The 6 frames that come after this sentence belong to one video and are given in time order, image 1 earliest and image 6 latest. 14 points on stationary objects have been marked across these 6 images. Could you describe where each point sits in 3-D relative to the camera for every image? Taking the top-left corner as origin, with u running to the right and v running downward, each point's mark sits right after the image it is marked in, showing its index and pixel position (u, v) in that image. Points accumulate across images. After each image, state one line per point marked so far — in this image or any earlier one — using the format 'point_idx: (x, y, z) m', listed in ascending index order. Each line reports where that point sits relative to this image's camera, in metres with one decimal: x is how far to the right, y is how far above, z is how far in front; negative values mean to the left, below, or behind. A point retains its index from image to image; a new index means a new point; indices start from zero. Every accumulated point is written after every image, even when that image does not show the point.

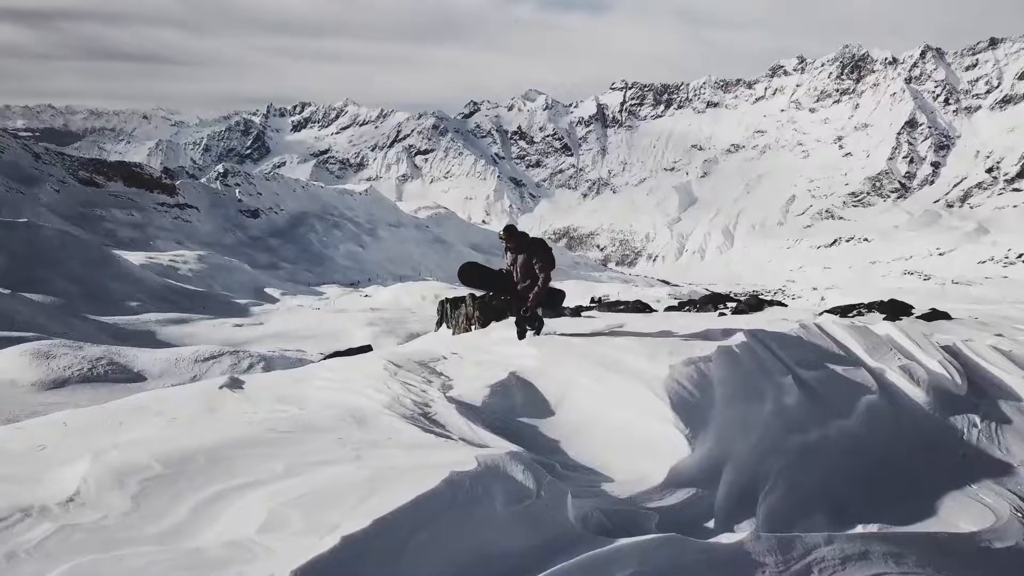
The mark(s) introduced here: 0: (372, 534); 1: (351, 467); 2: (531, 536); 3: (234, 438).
0: (-0.7, -1.2, +3.9) m
1: (-1.0, -1.1, +4.7) m
2: (+0.1, -1.4, +4.5) m
3: (-1.8, -1.0, +5.1) m
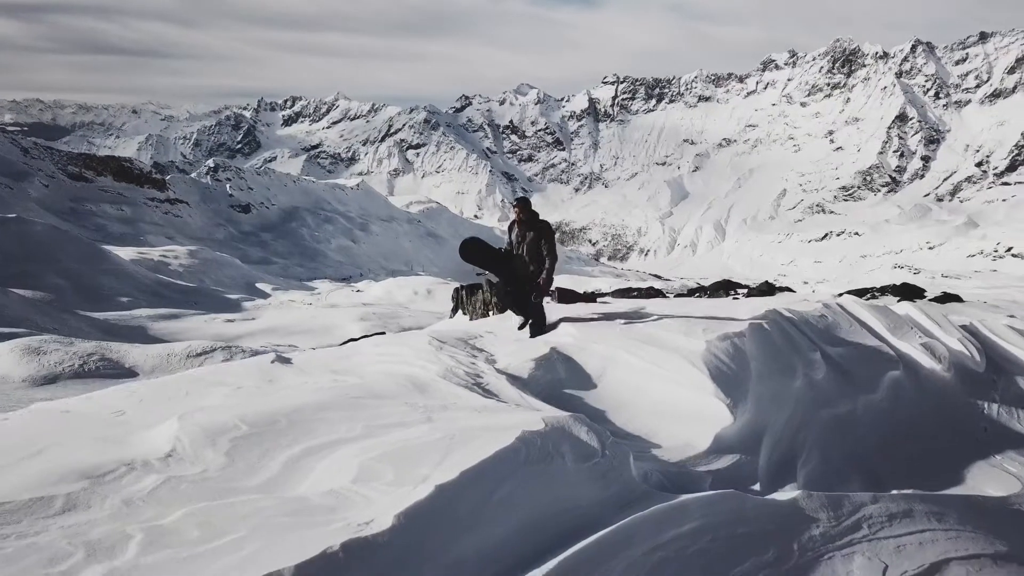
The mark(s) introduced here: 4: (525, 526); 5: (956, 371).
0: (-0.3, -1.0, +4.1) m
1: (-0.6, -0.9, +4.9) m
2: (+0.5, -1.2, +4.8) m
3: (-1.4, -0.8, +5.3) m
4: (0.0, -1.3, +4.1) m
5: (+5.2, -1.0, +9.2) m
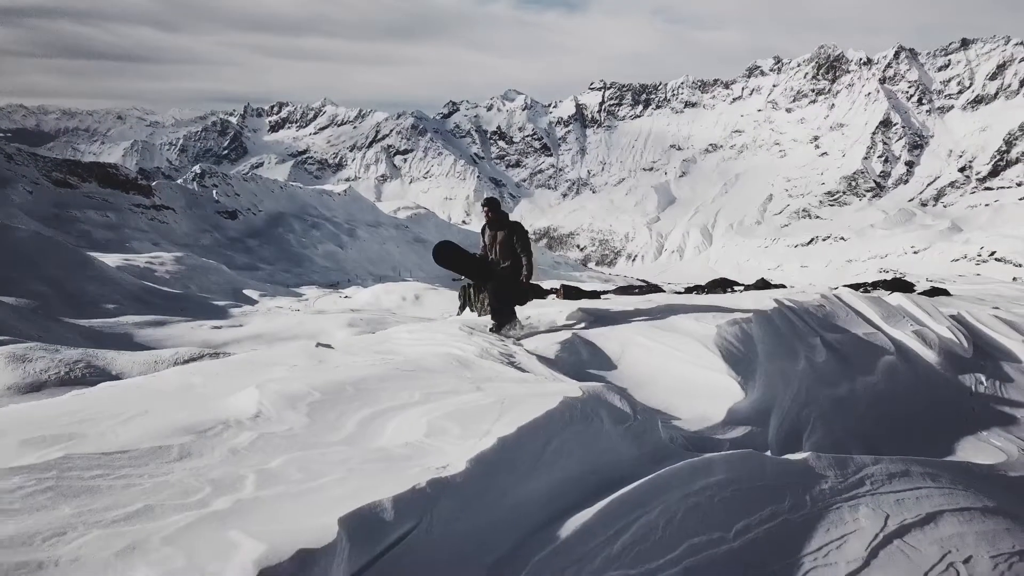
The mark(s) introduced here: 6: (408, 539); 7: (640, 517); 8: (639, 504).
0: (0.0, -0.9, +4.6) m
1: (-0.3, -0.8, +5.5) m
2: (+0.8, -1.1, +5.3) m
3: (-1.1, -0.7, +5.8) m
4: (+0.3, -1.2, +4.7) m
5: (+5.4, -0.8, +9.8) m
6: (-0.5, -1.2, +3.7) m
7: (+0.8, -1.3, +4.6) m
8: (+0.7, -1.3, +4.7) m
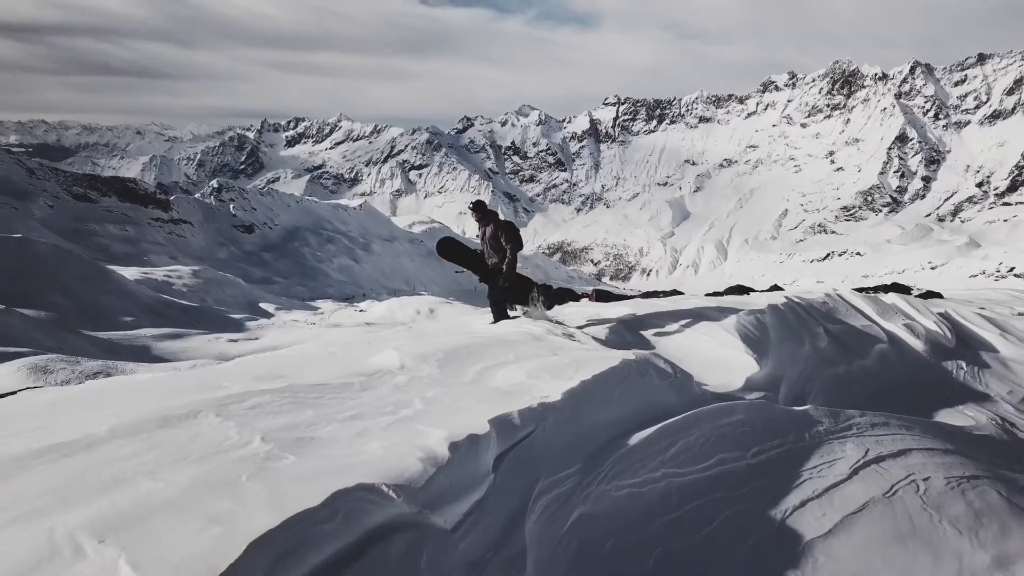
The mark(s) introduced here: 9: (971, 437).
0: (+0.6, -0.8, +6.4) m
1: (+0.4, -0.7, +7.3) m
2: (+1.5, -1.0, +7.1) m
3: (-0.5, -0.6, +7.6) m
4: (+1.0, -1.1, +6.5) m
5: (+6.2, -0.8, +11.5) m
6: (+0.1, -1.1, +5.5) m
7: (+1.4, -1.2, +6.4) m
8: (+1.4, -1.2, +6.4) m
9: (+4.8, -1.6, +8.4) m
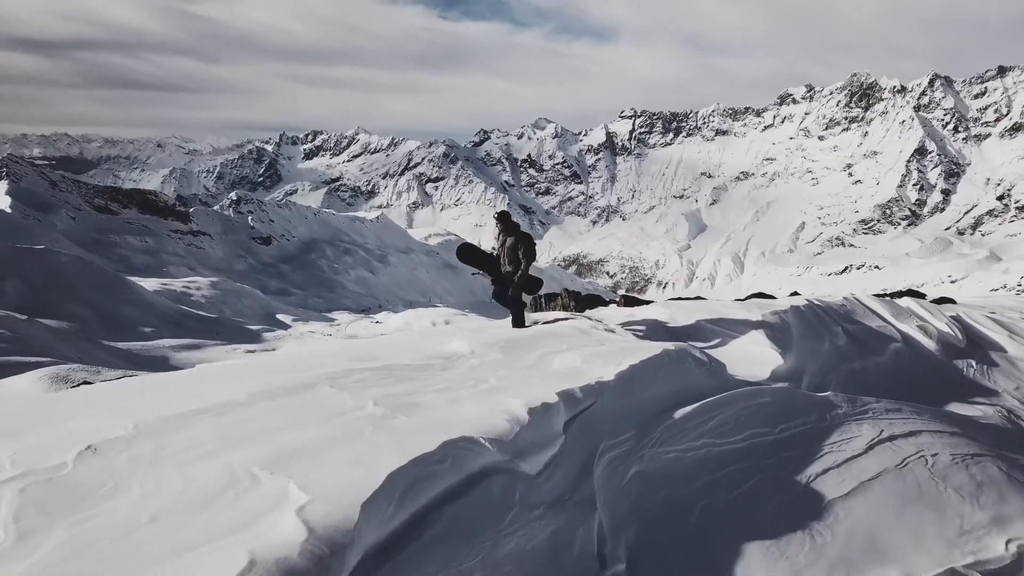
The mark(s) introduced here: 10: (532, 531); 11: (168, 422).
0: (+1.2, -0.7, +7.4) m
1: (+0.9, -0.6, +8.3) m
2: (+2.0, -1.0, +8.0) m
3: (+0.1, -0.6, +8.6) m
4: (+1.5, -1.0, +7.4) m
5: (+6.8, -0.9, +12.4) m
6: (+0.6, -1.0, +6.5) m
7: (+1.9, -1.2, +7.3) m
8: (+1.9, -1.1, +7.4) m
9: (+5.4, -1.6, +9.2) m
10: (+0.1, -1.6, +5.1) m
11: (-2.4, -0.9, +5.5) m
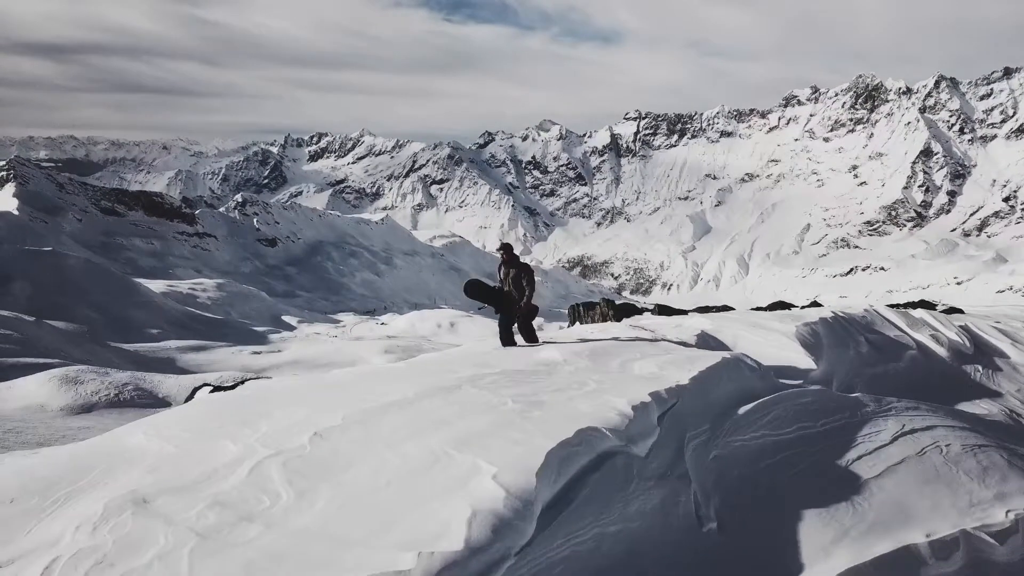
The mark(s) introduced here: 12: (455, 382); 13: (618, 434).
0: (+2.2, -1.0, +9.1) m
1: (+2.0, -0.9, +9.9) m
2: (+3.1, -1.2, +9.7) m
3: (+1.2, -0.8, +10.3) m
4: (+2.6, -1.2, +9.1) m
5: (+7.9, -1.1, +14.0) m
6: (+1.7, -1.3, +8.2) m
7: (+3.0, -1.4, +9.0) m
8: (+2.9, -1.4, +9.0) m
9: (+6.5, -1.8, +10.9) m
10: (+1.2, -1.8, +6.7) m
11: (-1.3, -1.2, +7.2) m
12: (-0.6, -1.0, +8.1) m
13: (+1.0, -1.3, +7.1) m
